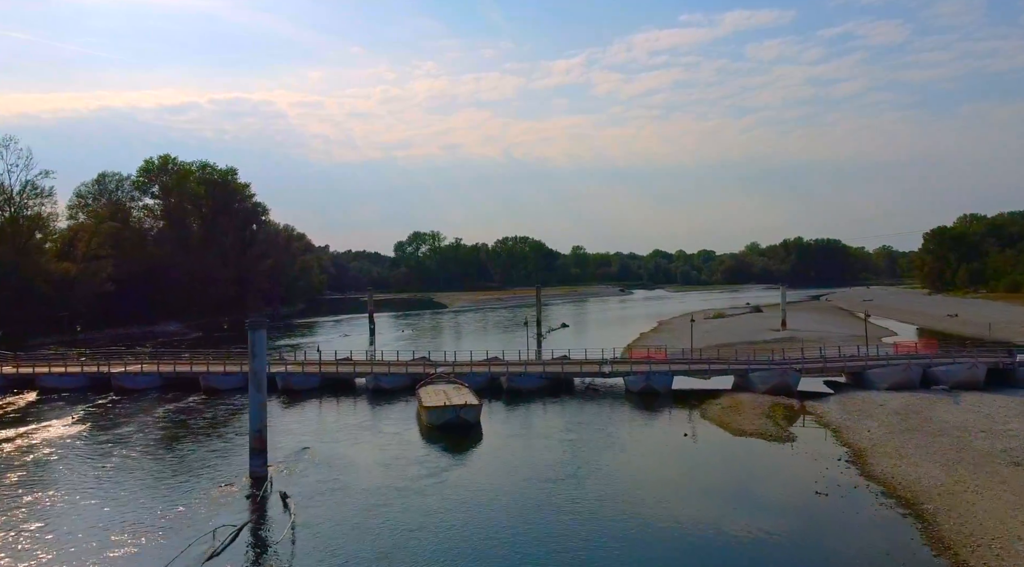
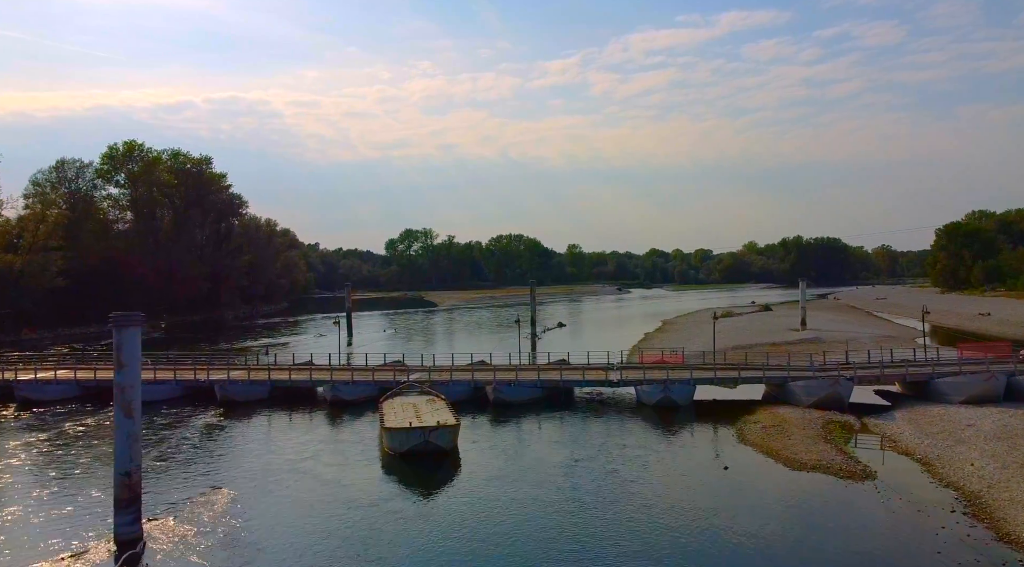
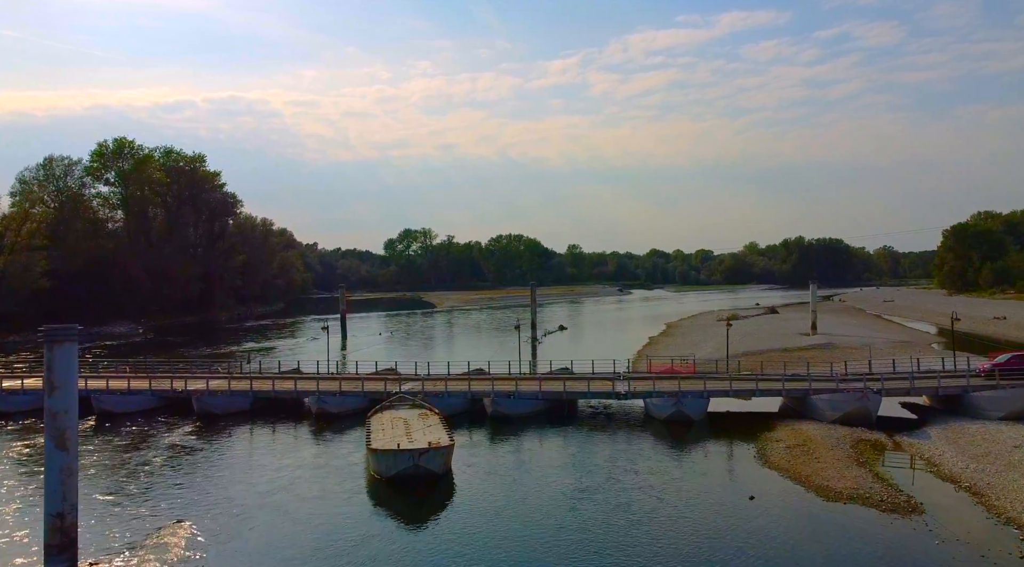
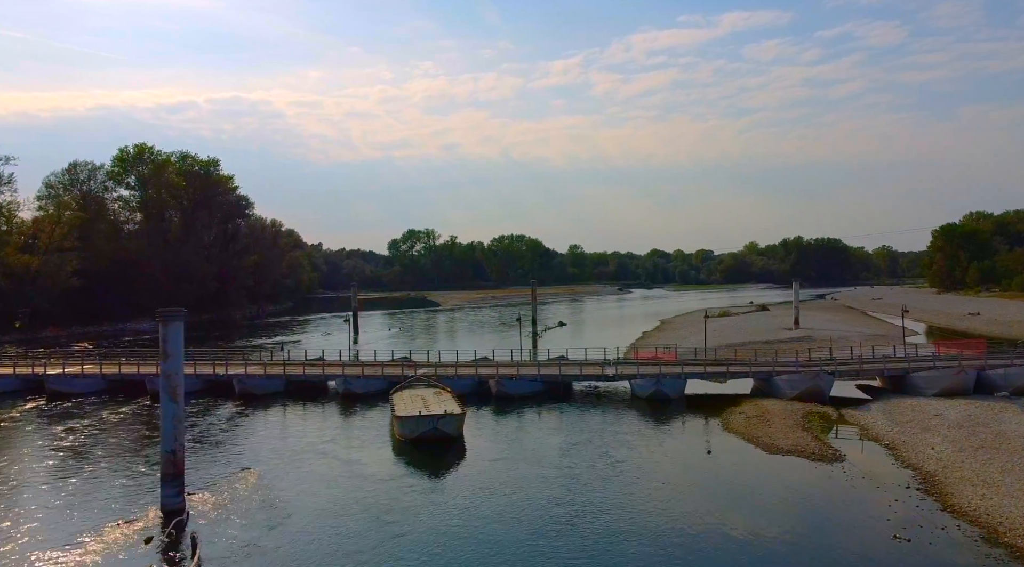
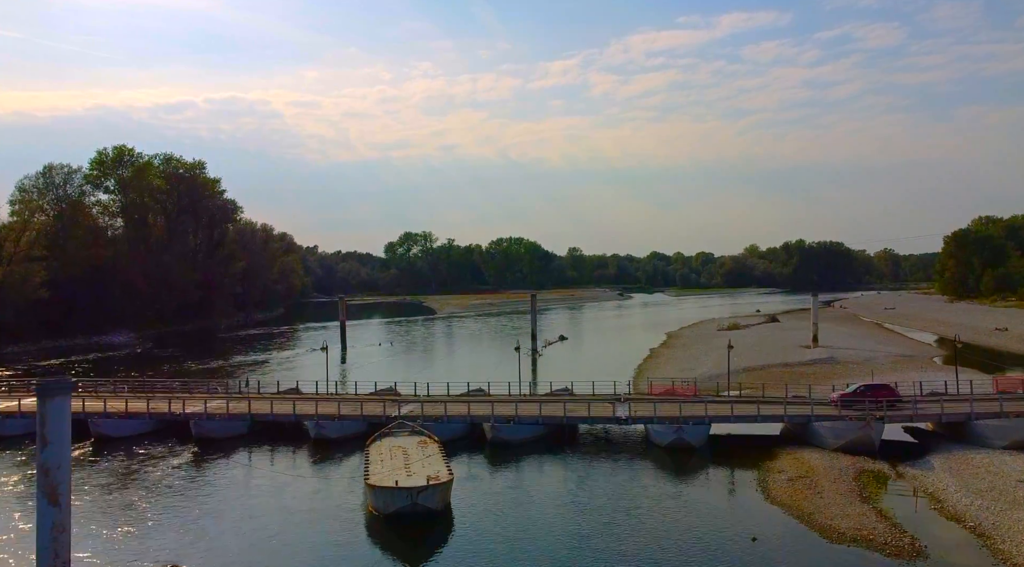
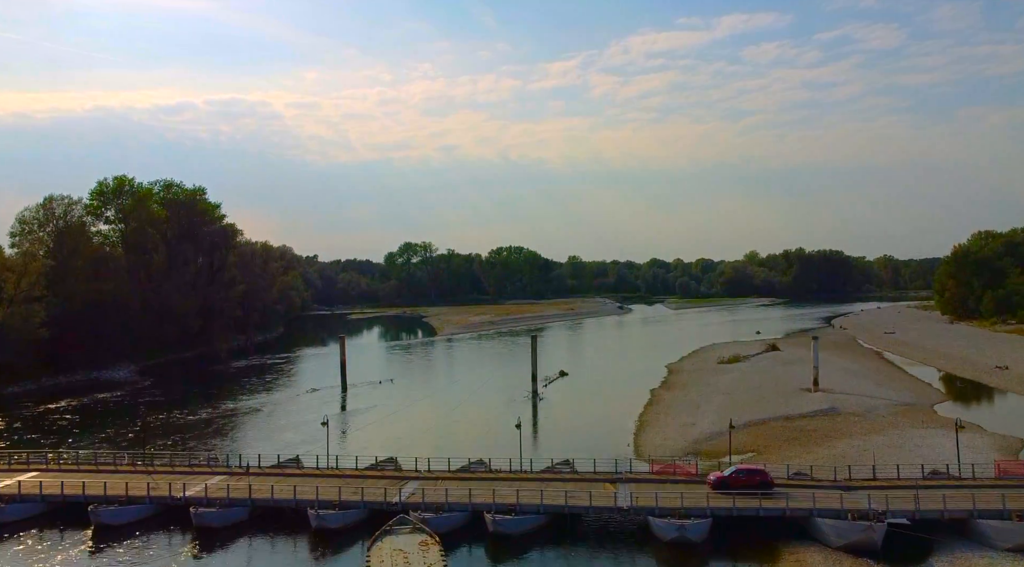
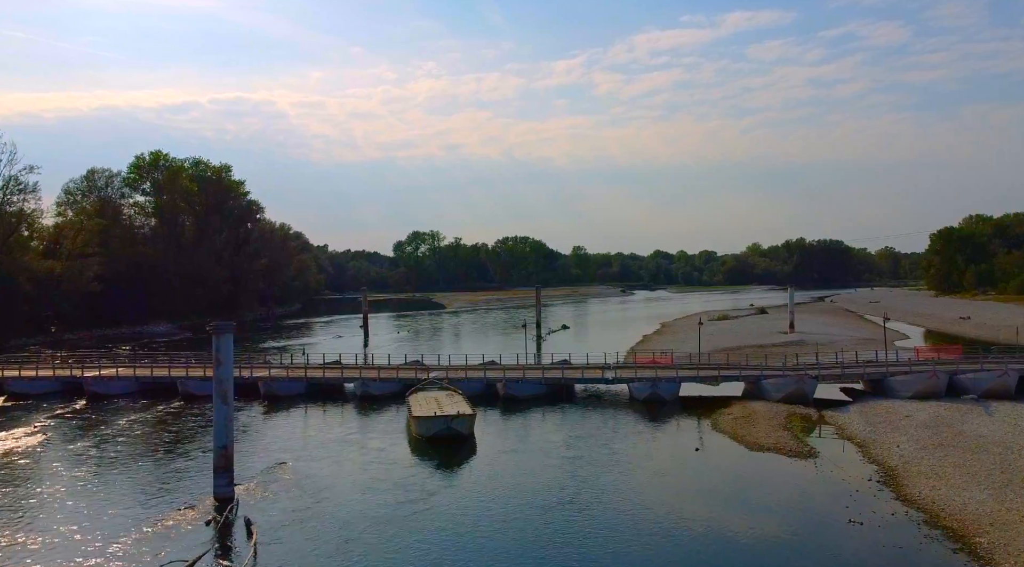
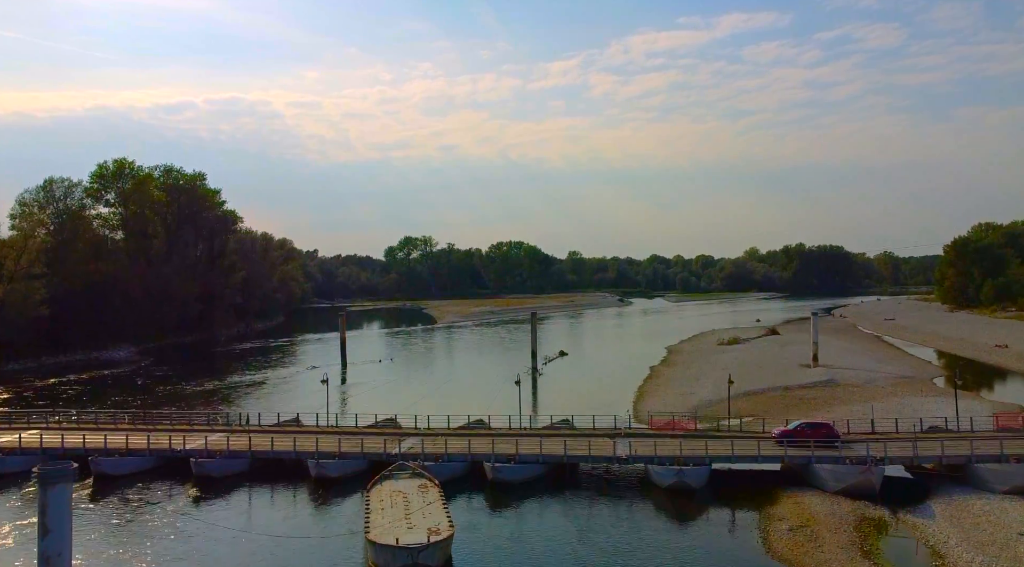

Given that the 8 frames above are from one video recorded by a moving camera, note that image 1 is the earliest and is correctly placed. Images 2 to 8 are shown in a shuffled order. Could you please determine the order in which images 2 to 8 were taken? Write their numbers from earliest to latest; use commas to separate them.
7, 4, 2, 3, 5, 8, 6
